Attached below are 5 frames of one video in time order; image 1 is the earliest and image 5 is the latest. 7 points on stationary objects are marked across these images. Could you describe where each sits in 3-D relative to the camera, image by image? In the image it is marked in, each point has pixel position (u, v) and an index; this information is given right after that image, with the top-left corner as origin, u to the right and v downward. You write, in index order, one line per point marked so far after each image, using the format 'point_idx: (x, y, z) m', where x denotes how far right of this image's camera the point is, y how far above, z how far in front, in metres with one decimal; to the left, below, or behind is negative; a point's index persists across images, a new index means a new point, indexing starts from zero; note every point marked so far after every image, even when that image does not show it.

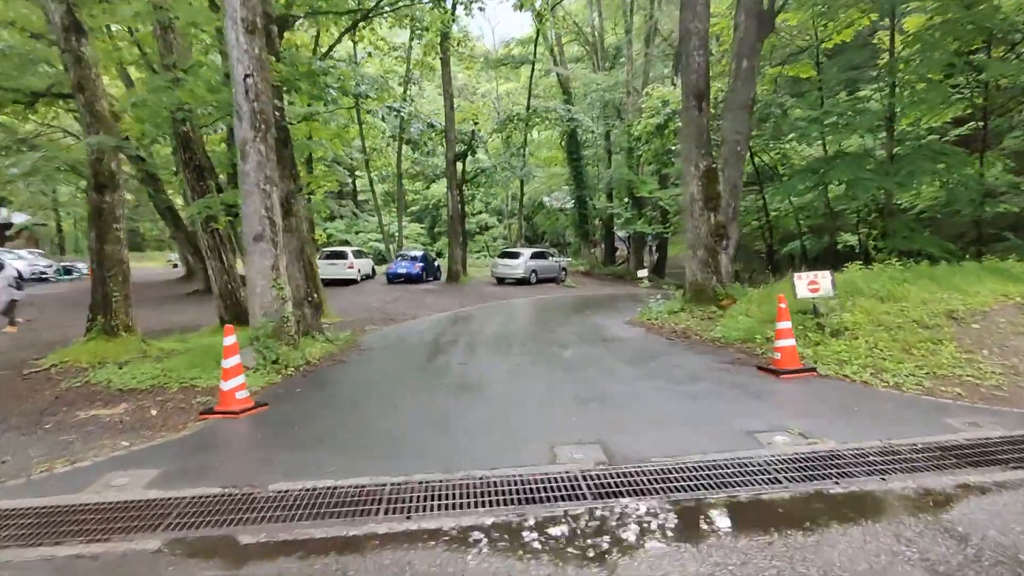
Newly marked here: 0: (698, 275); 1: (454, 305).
0: (+4.0, +0.3, +13.4) m
1: (-1.9, -0.5, +19.9) m
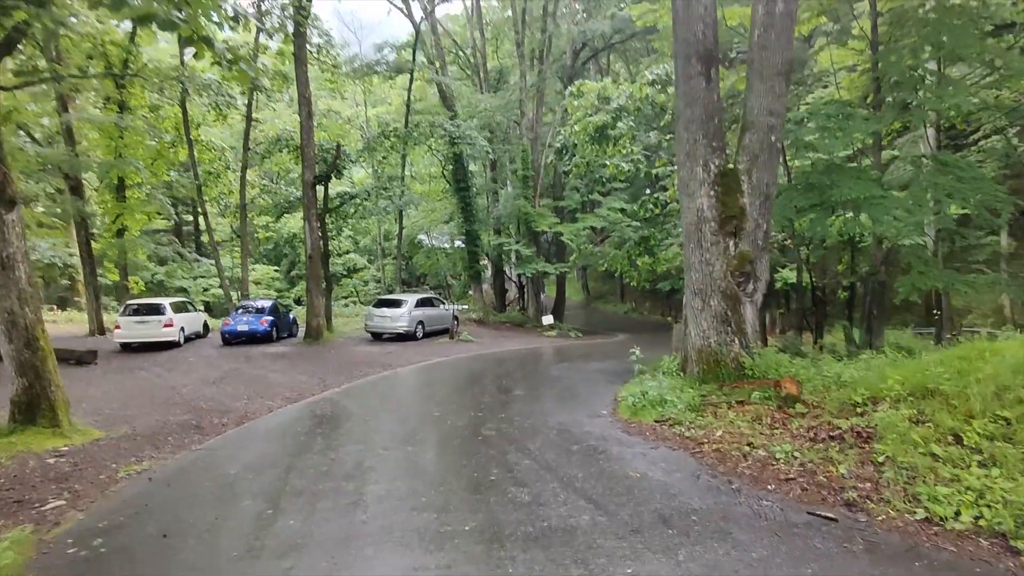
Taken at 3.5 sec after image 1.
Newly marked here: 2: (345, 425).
0: (+2.7, -0.7, +8.5) m
1: (-4.3, -2.1, +13.5) m
2: (-2.3, -1.9, +8.5) m
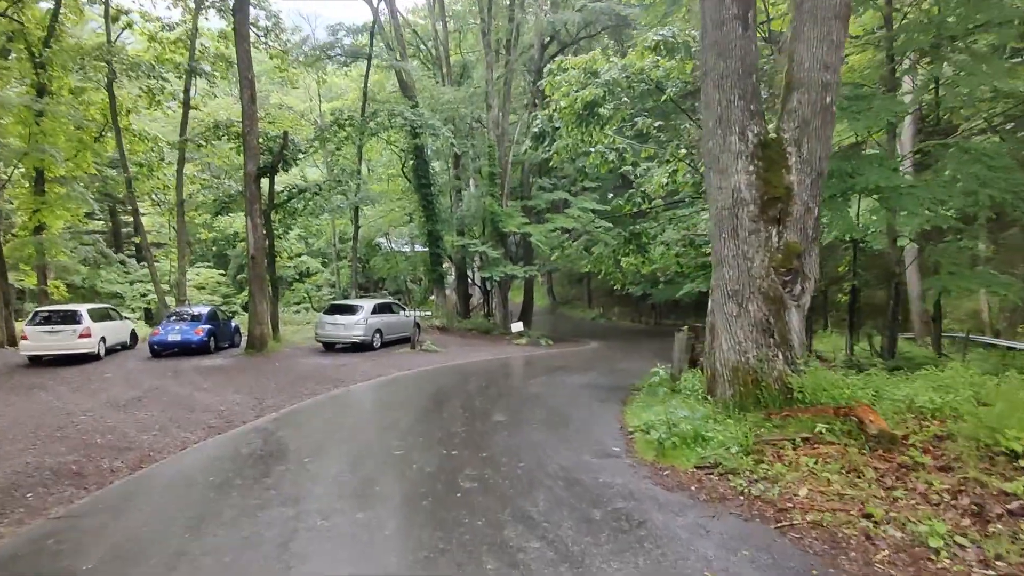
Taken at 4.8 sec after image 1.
0: (+2.6, -0.7, +6.7) m
1: (-4.8, -2.1, +11.3) m
2: (-2.5, -1.9, +6.4) m
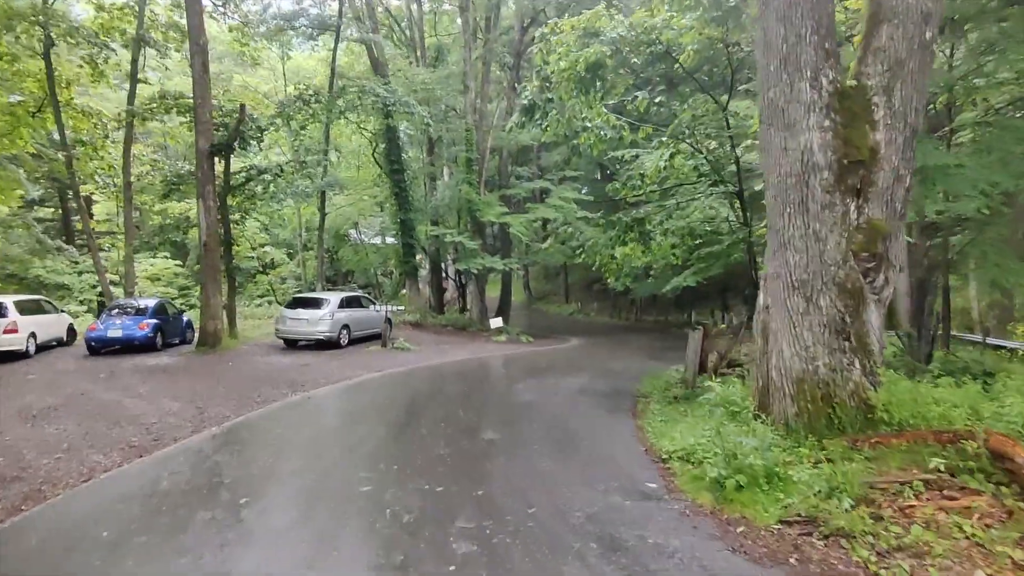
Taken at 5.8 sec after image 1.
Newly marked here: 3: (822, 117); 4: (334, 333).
0: (+2.6, -0.6, +5.2) m
1: (-5.0, -1.9, +9.5) m
2: (-2.4, -1.8, +4.7) m
3: (+2.6, +1.4, +5.1) m
4: (-5.4, -1.3, +18.8) m
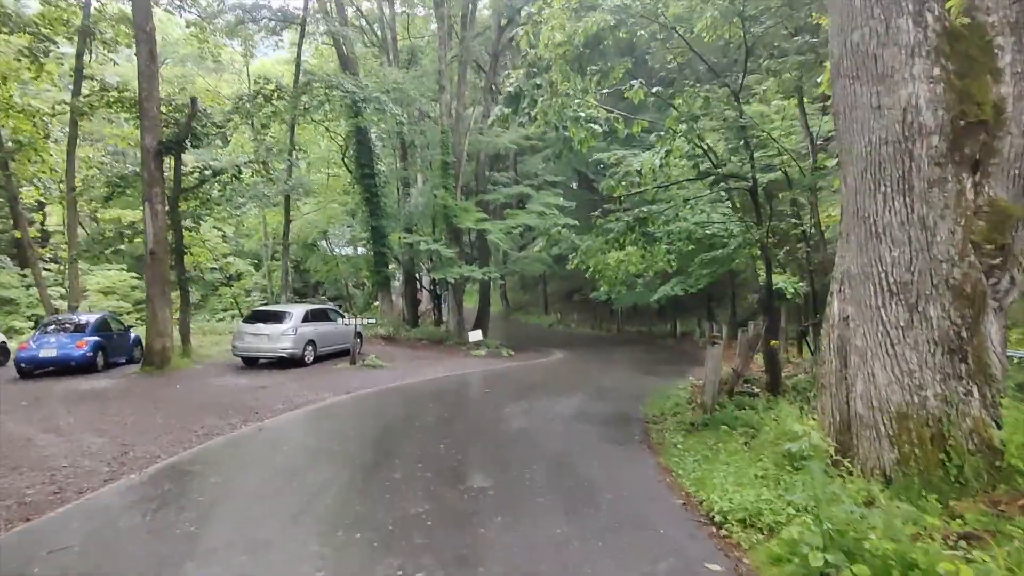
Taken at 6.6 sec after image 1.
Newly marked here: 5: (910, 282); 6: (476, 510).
0: (+2.6, -0.6, +3.9) m
1: (-5.1, -2.1, +7.8) m
2: (-2.4, -1.9, +3.2) m
3: (+2.6, +1.4, +3.8) m
4: (-5.9, -1.7, +17.1) m
5: (+2.5, 0.0, +3.9) m
6: (-0.3, -1.8, +5.0) m
